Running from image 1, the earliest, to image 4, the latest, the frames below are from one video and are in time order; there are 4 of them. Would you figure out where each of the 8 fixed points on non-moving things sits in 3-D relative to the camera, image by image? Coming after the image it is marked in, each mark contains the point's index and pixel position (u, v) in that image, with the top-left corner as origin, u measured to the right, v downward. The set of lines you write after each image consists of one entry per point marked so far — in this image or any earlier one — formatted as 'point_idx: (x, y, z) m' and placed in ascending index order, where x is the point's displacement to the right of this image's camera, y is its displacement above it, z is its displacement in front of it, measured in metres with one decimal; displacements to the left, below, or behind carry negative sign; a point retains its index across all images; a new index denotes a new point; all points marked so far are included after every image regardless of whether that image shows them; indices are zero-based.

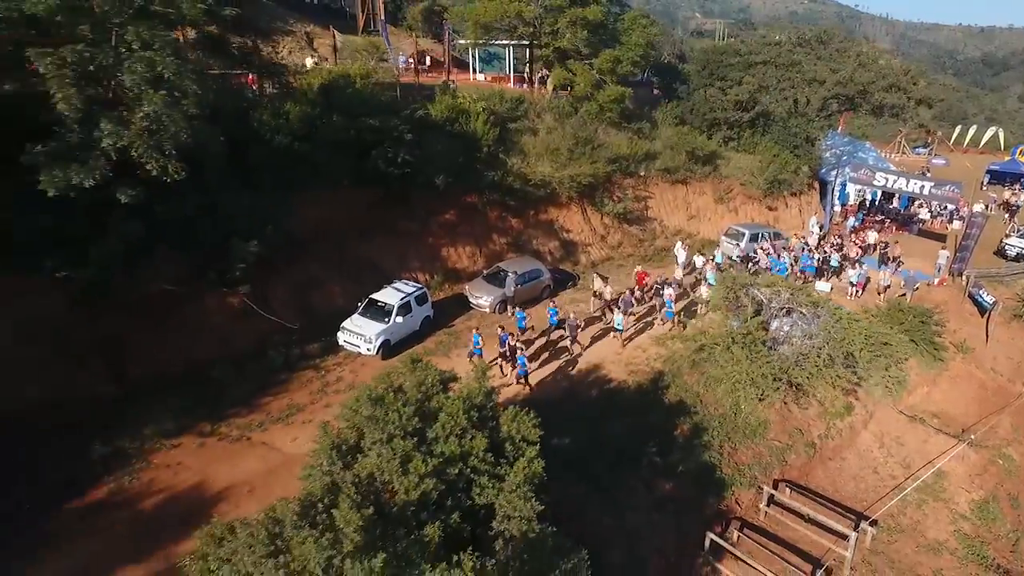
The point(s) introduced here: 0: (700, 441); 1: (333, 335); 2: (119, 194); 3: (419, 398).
0: (+4.9, -4.0, +16.4) m
1: (-5.2, -1.4, +18.3) m
2: (-8.0, +2.0, +13.0) m
3: (-1.4, -1.7, +9.2) m
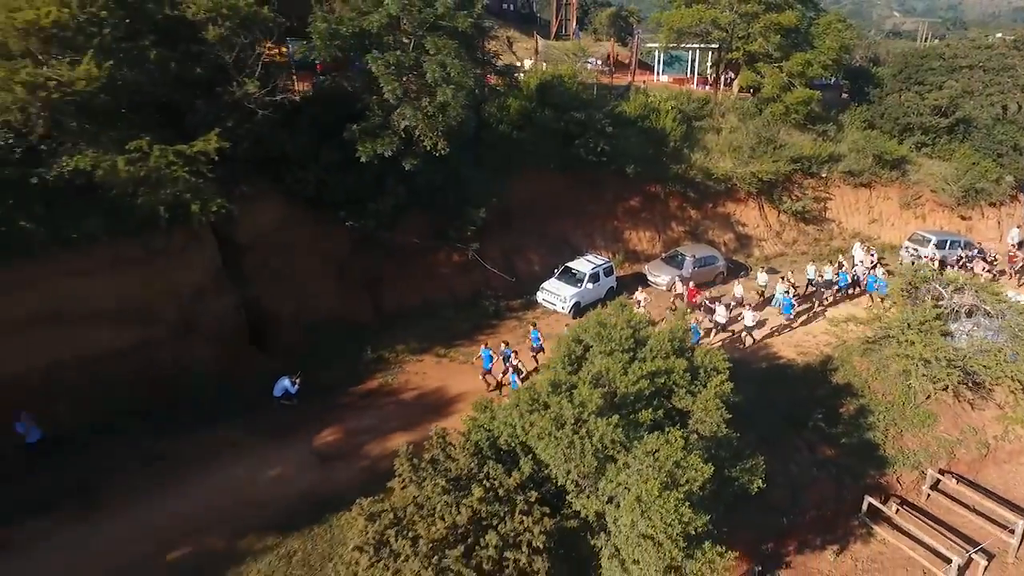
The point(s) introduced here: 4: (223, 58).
0: (+9.9, -3.7, +17.5) m
1: (+0.7, -0.2, +21.7) m
2: (-2.9, +3.5, +17.1) m
3: (+2.3, -0.7, +11.9) m
4: (-6.8, +5.4, +14.7) m
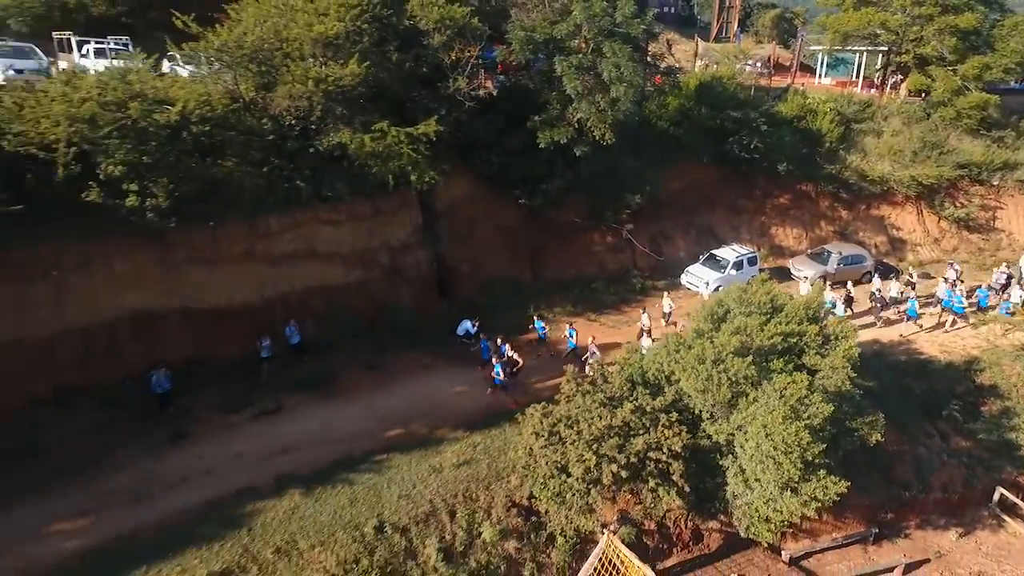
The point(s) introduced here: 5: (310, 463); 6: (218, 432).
0: (+14.1, -3.8, +17.7) m
1: (+6.2, +0.4, +23.7) m
2: (+2.1, +4.4, +20.0) m
3: (+5.7, -0.1, +13.8) m
4: (-2.0, +6.7, +18.4) m
5: (-4.3, -3.7, +13.3) m
6: (-6.6, -3.2, +14.0) m
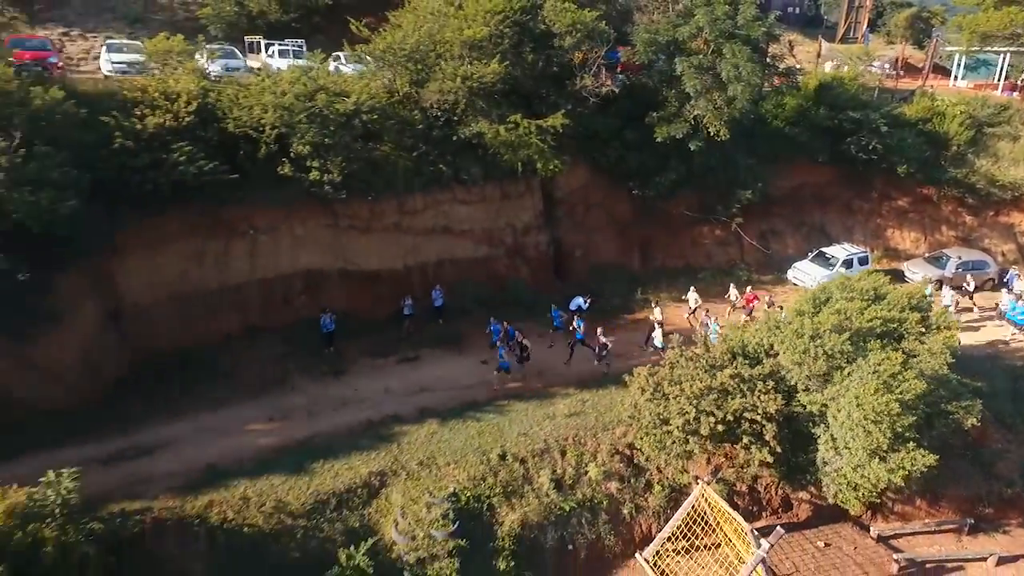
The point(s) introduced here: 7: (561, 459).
0: (+17.1, -4.0, +17.2) m
1: (+10.6, +0.6, +24.3) m
2: (+6.1, +4.9, +21.2) m
3: (+8.5, +0.1, +14.6) m
4: (+1.9, +7.4, +20.3) m
5: (-1.7, -2.9, +15.7) m
6: (-3.8, -2.2, +16.7) m
7: (+1.1, -3.9, +14.2) m
